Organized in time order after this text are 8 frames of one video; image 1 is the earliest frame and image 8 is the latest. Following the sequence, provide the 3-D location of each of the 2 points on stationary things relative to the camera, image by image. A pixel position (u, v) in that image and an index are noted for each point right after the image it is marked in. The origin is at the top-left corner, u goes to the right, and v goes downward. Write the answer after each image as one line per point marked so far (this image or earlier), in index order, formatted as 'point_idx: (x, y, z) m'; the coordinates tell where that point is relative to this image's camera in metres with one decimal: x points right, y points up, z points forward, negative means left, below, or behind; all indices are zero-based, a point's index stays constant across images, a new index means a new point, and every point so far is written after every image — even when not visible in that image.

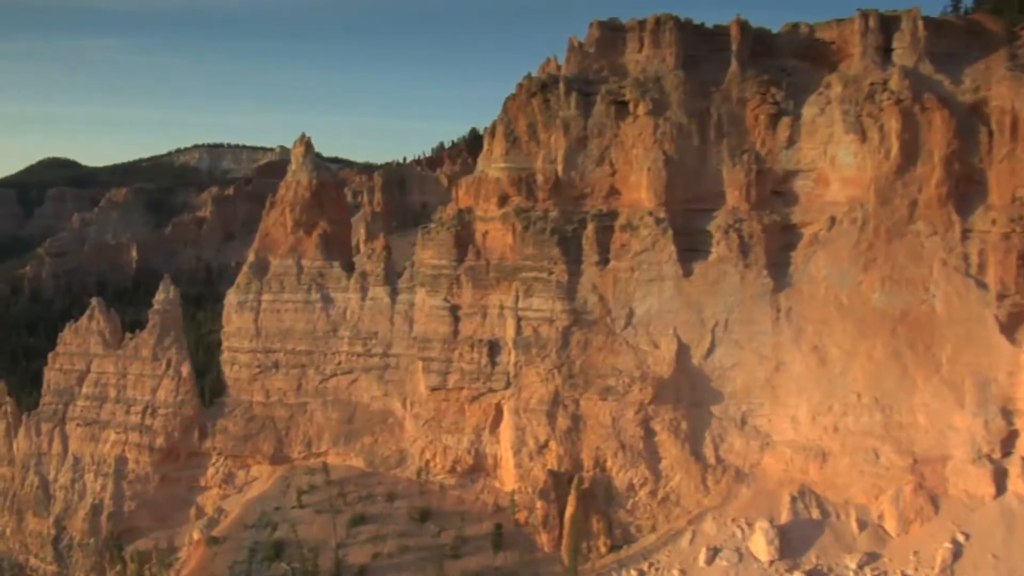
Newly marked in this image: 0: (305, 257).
0: (-4.6, +0.7, +17.3) m
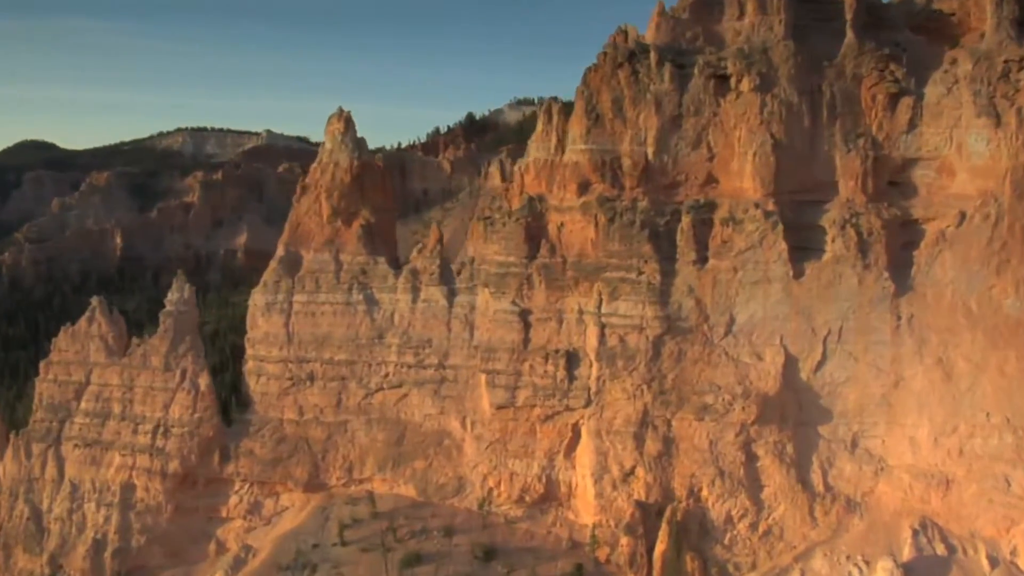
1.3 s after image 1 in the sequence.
0: (-3.2, +0.7, +15.0) m
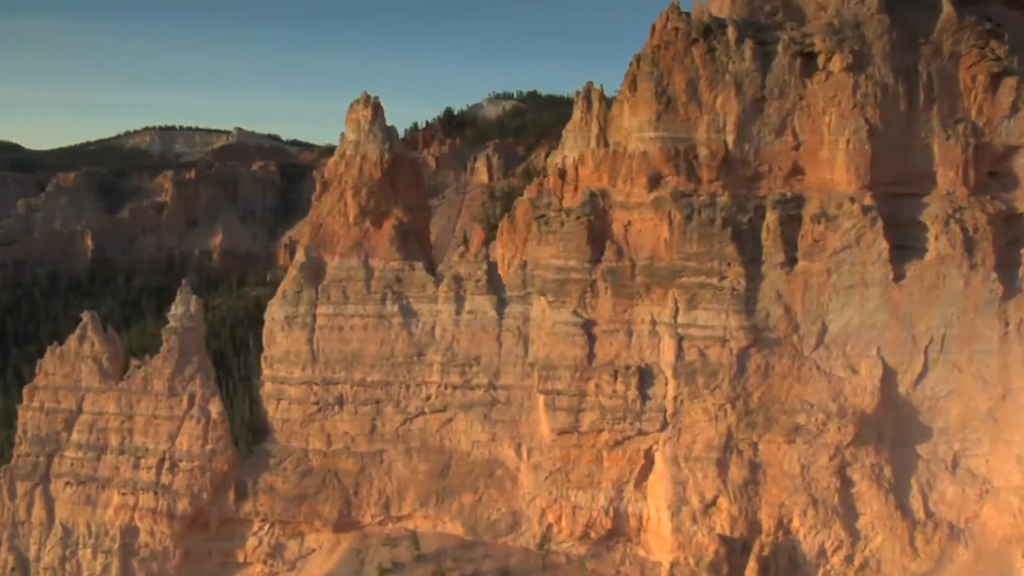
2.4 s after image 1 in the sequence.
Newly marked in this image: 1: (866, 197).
0: (-2.3, +0.5, +13.1) m
1: (+5.3, +1.4, +11.9) m
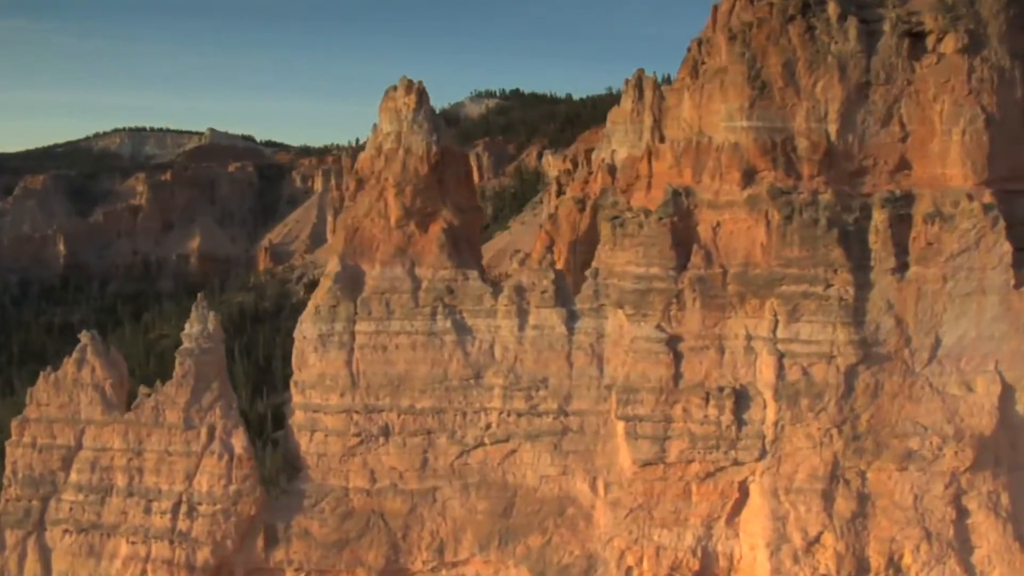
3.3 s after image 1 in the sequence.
0: (-1.3, +0.3, +11.5) m
1: (+6.4, +1.3, +10.6) m
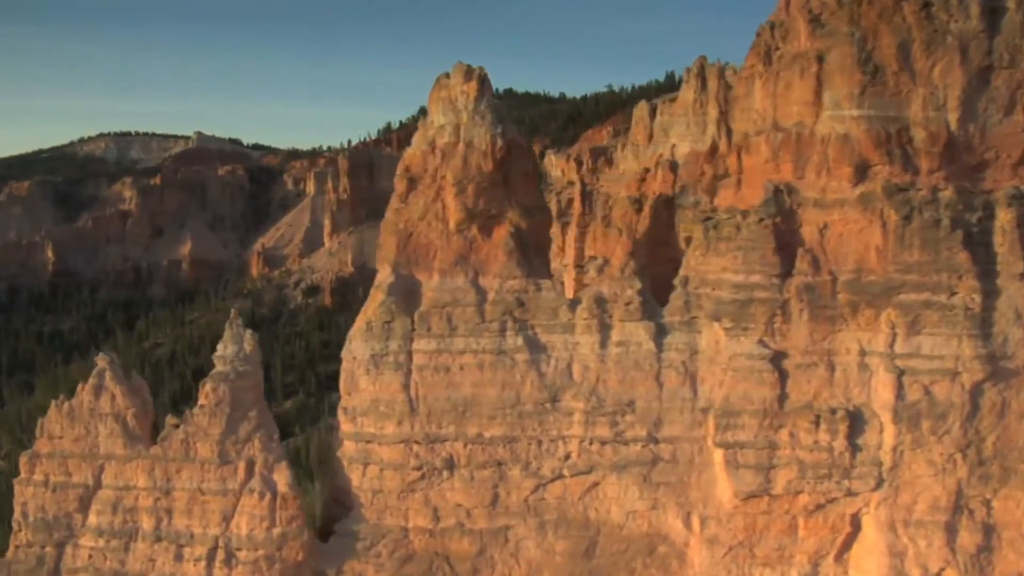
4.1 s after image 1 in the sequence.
0: (-0.3, +0.2, +10.2) m
1: (+7.4, +1.2, +9.5) m
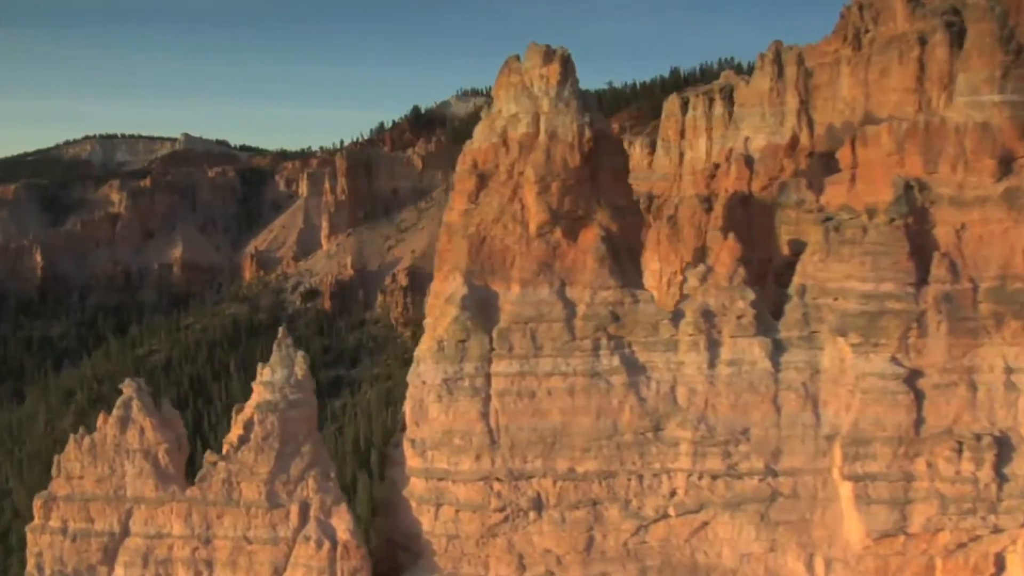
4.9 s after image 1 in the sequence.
0: (+0.7, 0.0, +8.9) m
1: (+8.4, +1.1, +8.5) m
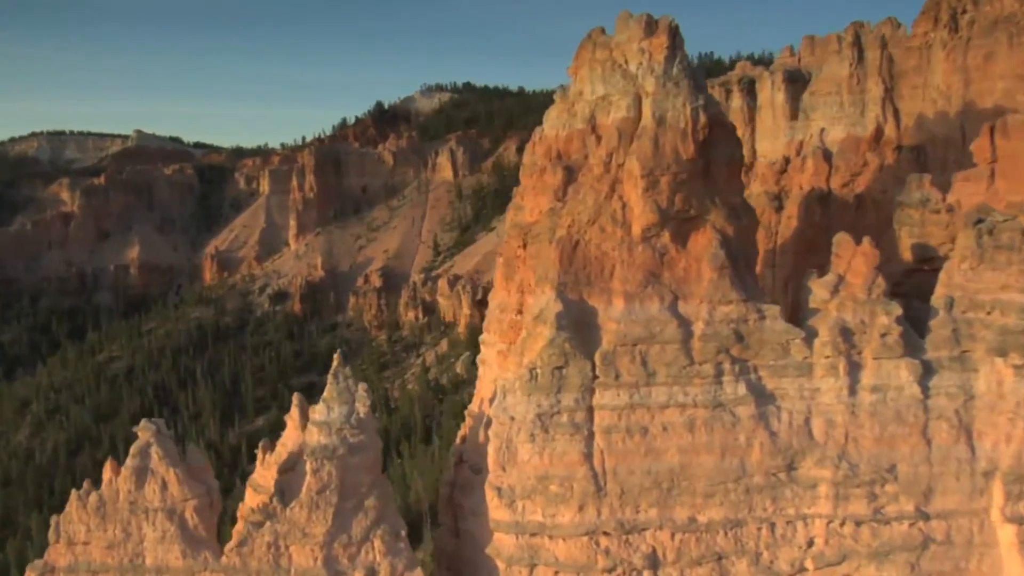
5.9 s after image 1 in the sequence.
0: (+1.6, -0.1, +7.5) m
1: (+9.3, +1.1, +7.7) m
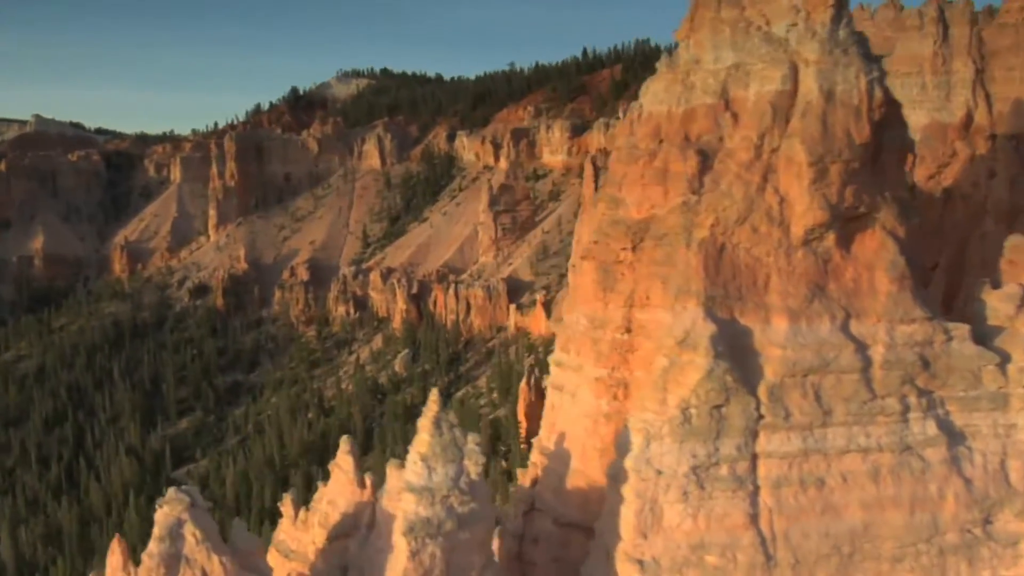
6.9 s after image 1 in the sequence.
0: (+2.7, -0.2, +6.1) m
1: (+10.3, +1.0, +7.1) m
